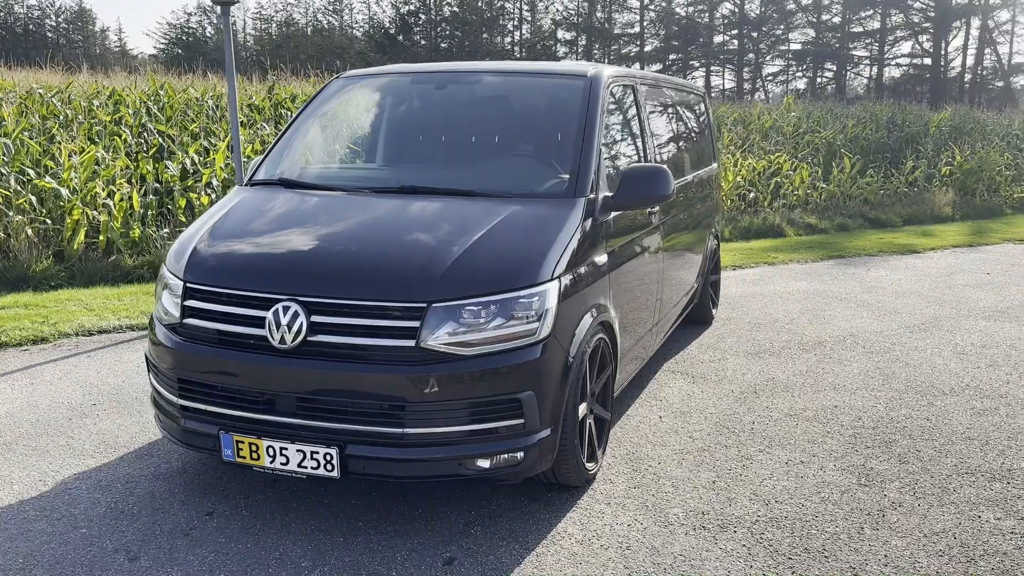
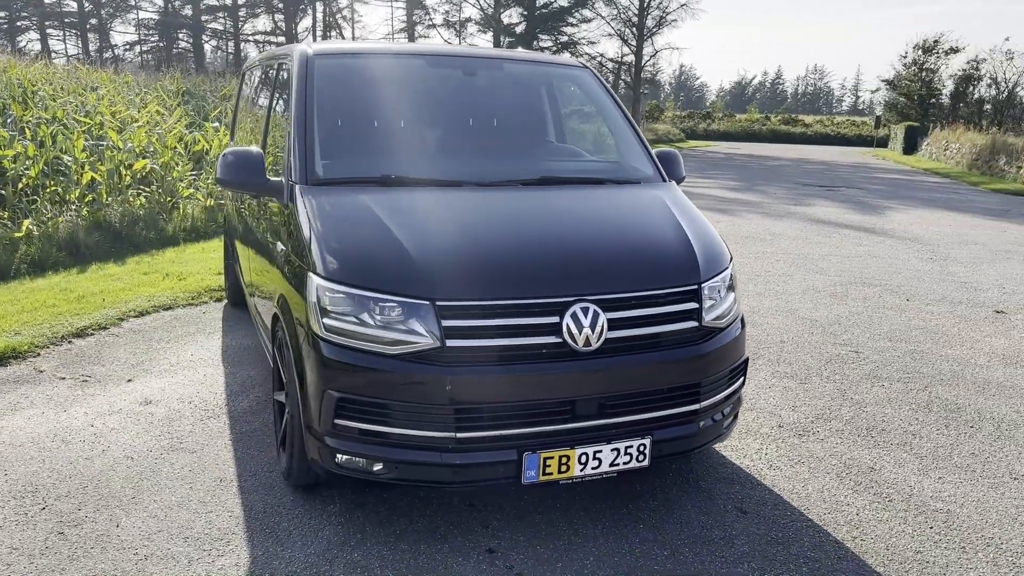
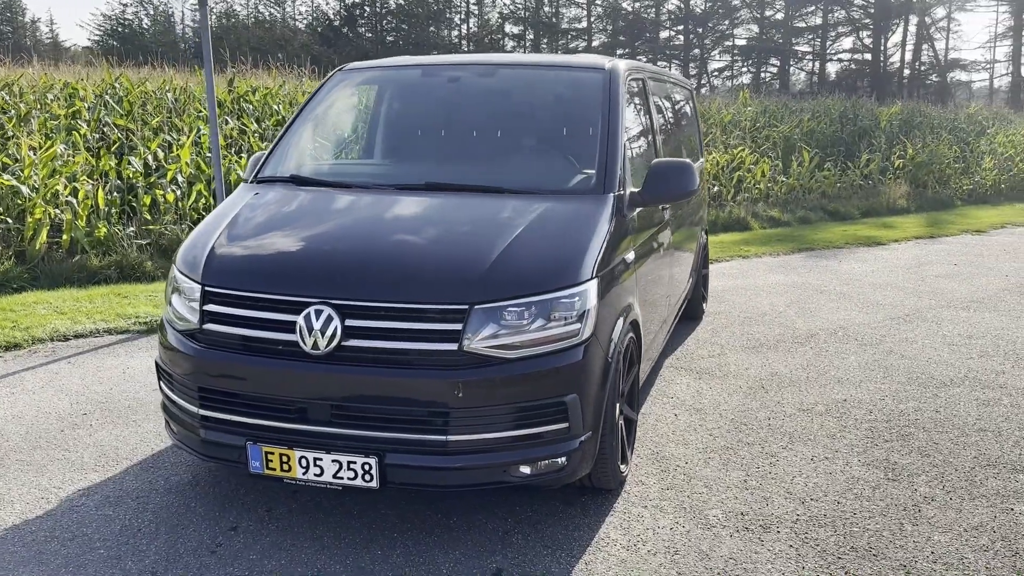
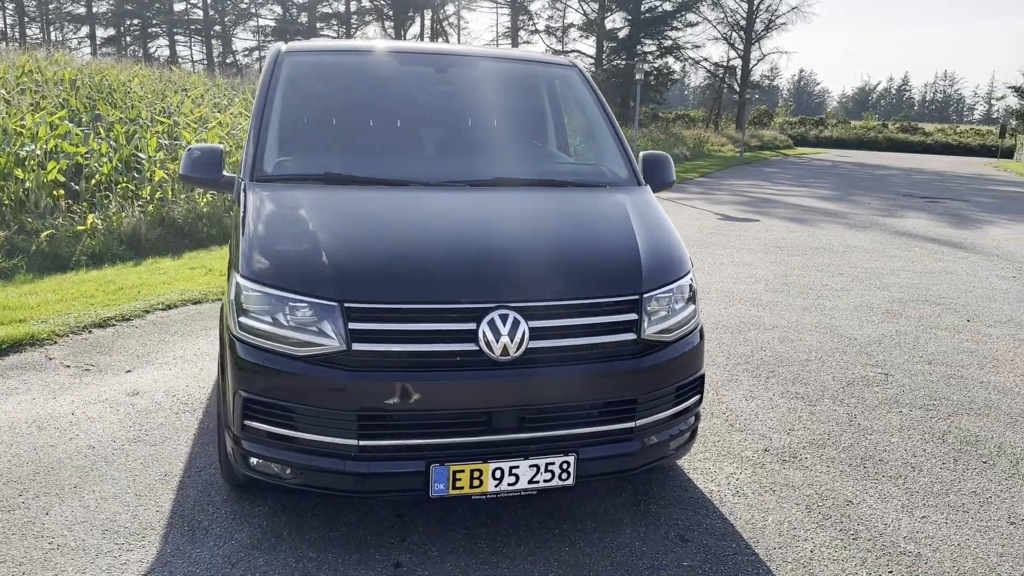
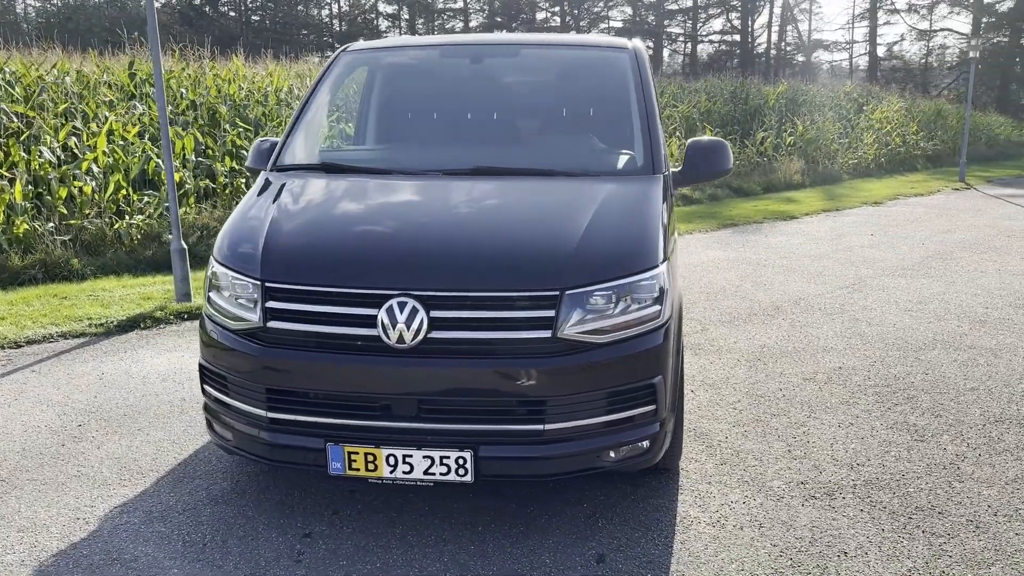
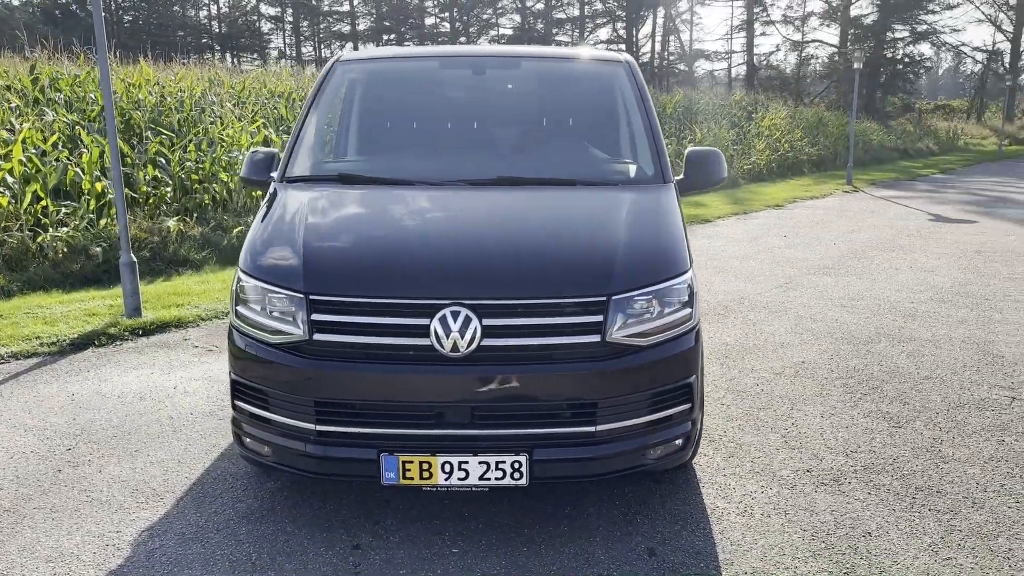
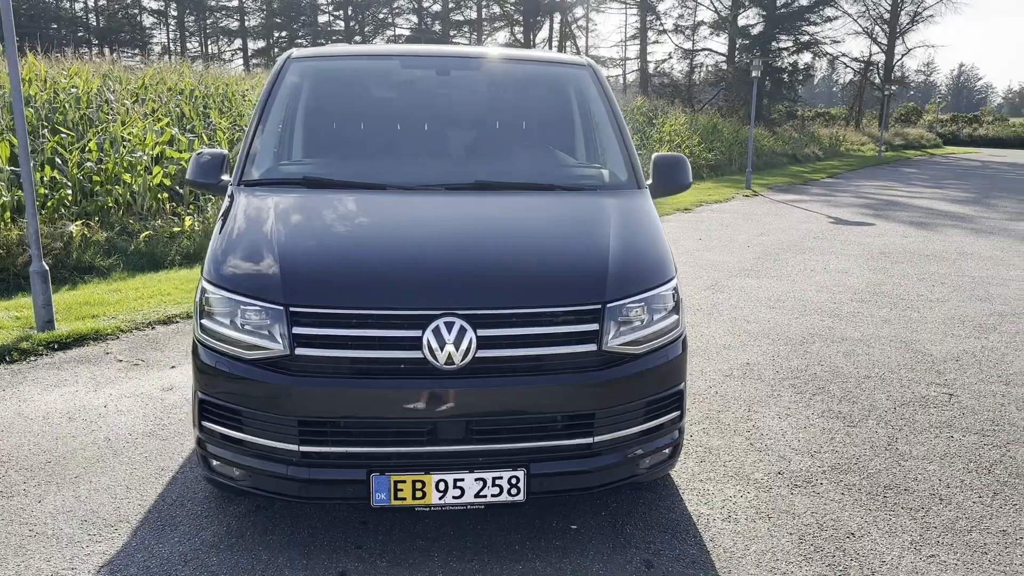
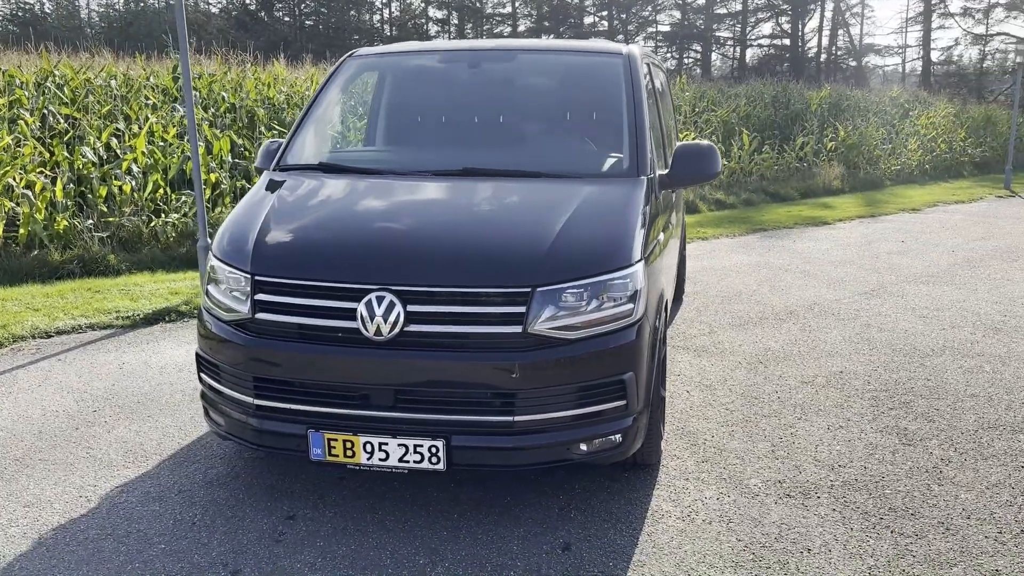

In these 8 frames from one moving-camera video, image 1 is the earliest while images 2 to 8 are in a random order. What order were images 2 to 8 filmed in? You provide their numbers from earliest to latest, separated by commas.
3, 8, 5, 6, 7, 4, 2
